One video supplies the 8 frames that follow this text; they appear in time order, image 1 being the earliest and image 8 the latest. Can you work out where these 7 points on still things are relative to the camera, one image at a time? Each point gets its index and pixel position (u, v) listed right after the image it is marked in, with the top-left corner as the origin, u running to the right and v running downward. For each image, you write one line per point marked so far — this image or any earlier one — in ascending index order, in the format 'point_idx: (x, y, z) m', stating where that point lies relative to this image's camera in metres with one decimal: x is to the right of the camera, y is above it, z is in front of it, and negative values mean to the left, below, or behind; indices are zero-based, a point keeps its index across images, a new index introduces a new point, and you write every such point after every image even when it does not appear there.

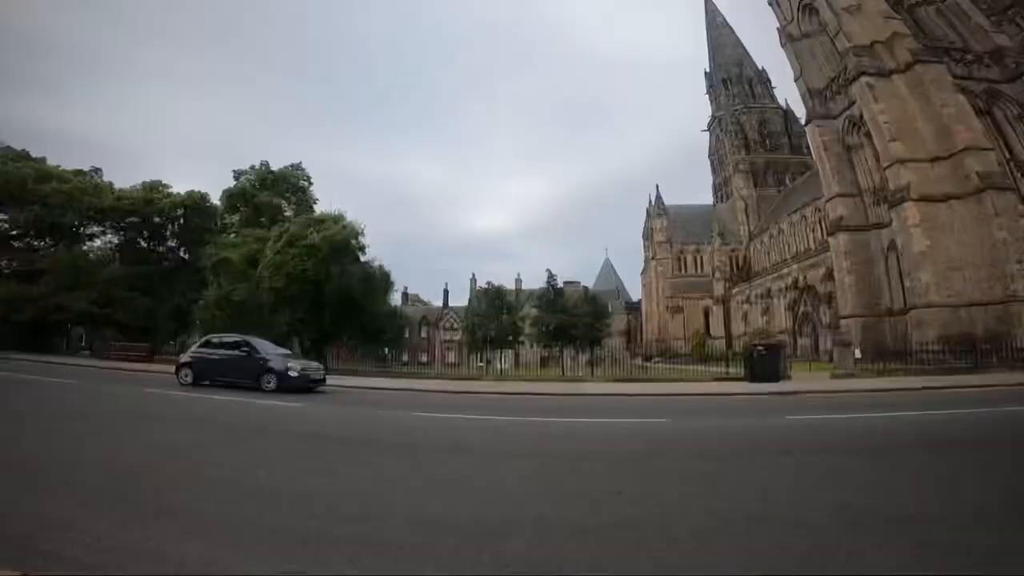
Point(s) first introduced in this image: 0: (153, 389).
0: (-11.5, -3.3, +17.3) m
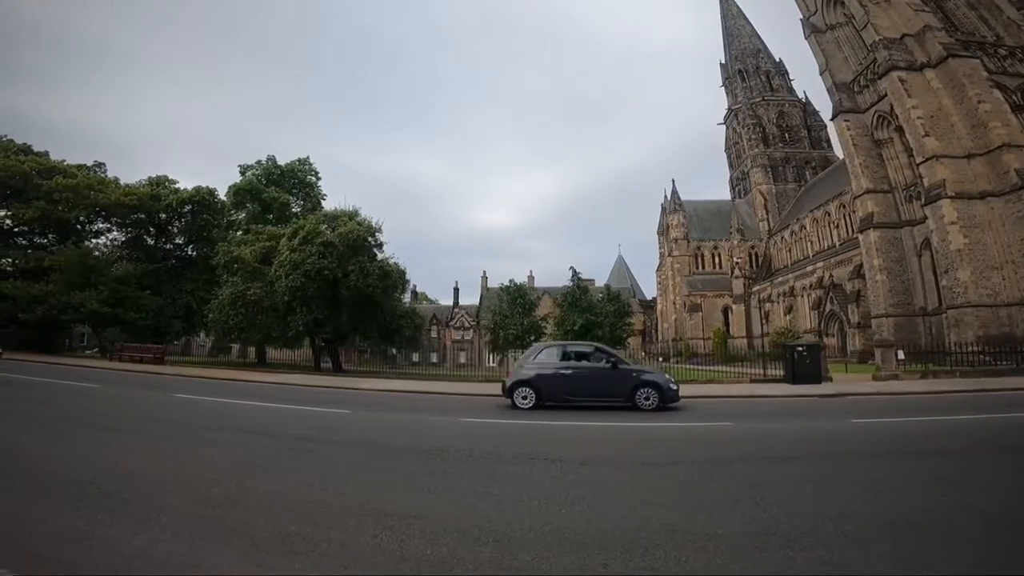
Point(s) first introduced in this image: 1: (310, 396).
0: (-10.4, -3.3, +16.6) m
1: (-6.5, -3.5, +17.3) m
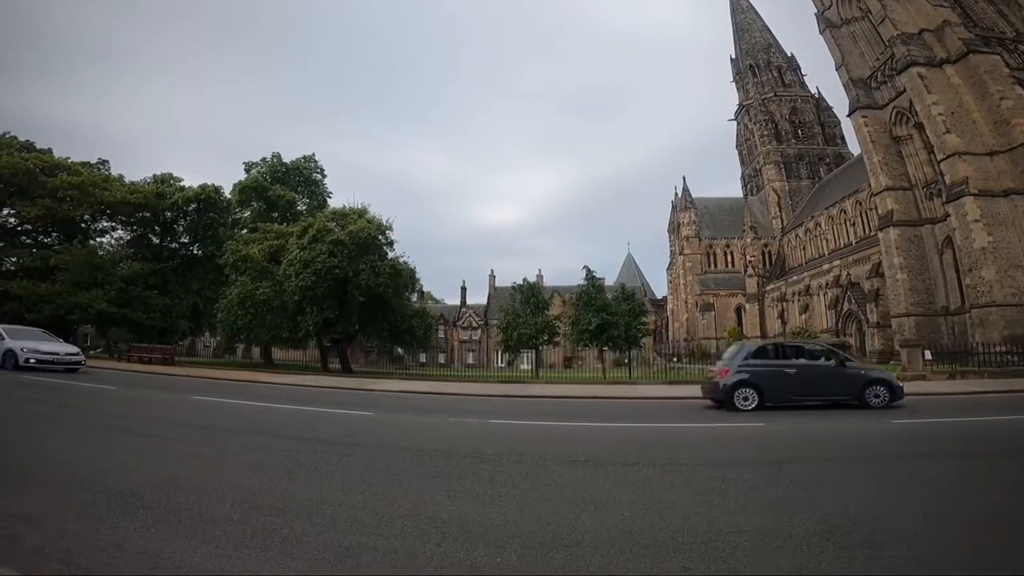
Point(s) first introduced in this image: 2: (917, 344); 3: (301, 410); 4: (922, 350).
0: (-9.7, -3.3, +16.2) m
1: (-5.8, -3.4, +16.9) m
2: (+14.7, -2.0, +19.2) m
3: (-5.3, -3.0, +13.5) m
4: (+14.9, -2.2, +19.0) m
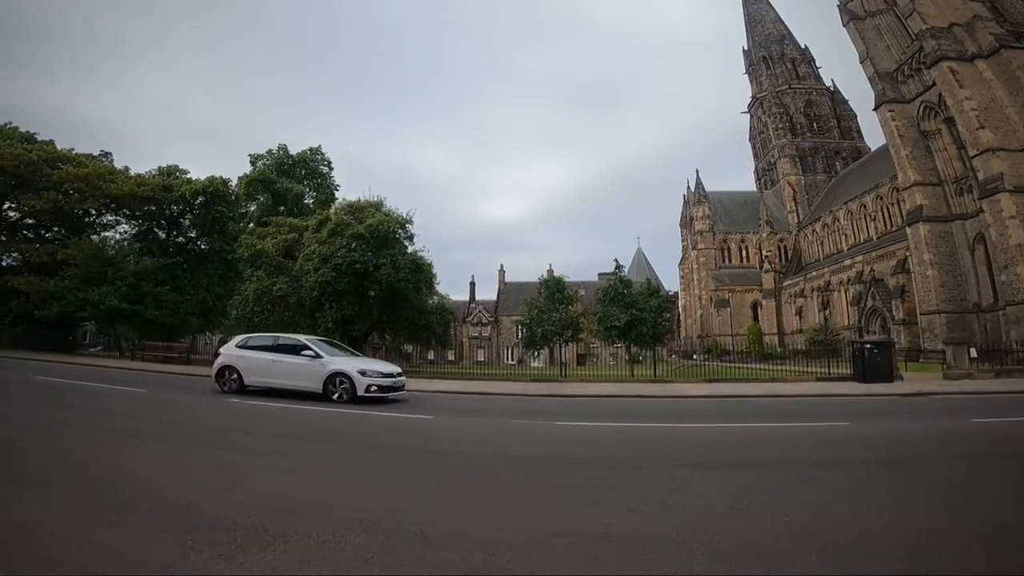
0: (-8.4, -3.2, +15.5) m
1: (-4.5, -3.3, +16.3) m
2: (+16.0, -1.9, +19.0) m
3: (-3.9, -2.9, +12.9) m
4: (+16.1, -2.1, +18.8) m
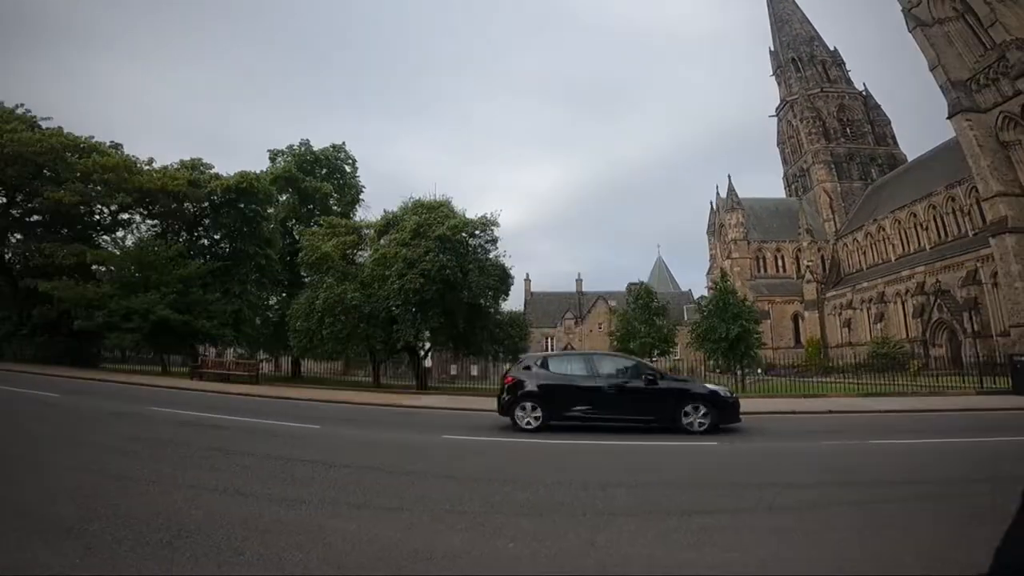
0: (-4.3, -3.3, +13.2) m
1: (-0.5, -3.5, +14.2) m
2: (+19.8, -2.3, +18.4) m
3: (+0.3, -3.1, +10.9) m
4: (+19.9, -2.6, +18.3) m
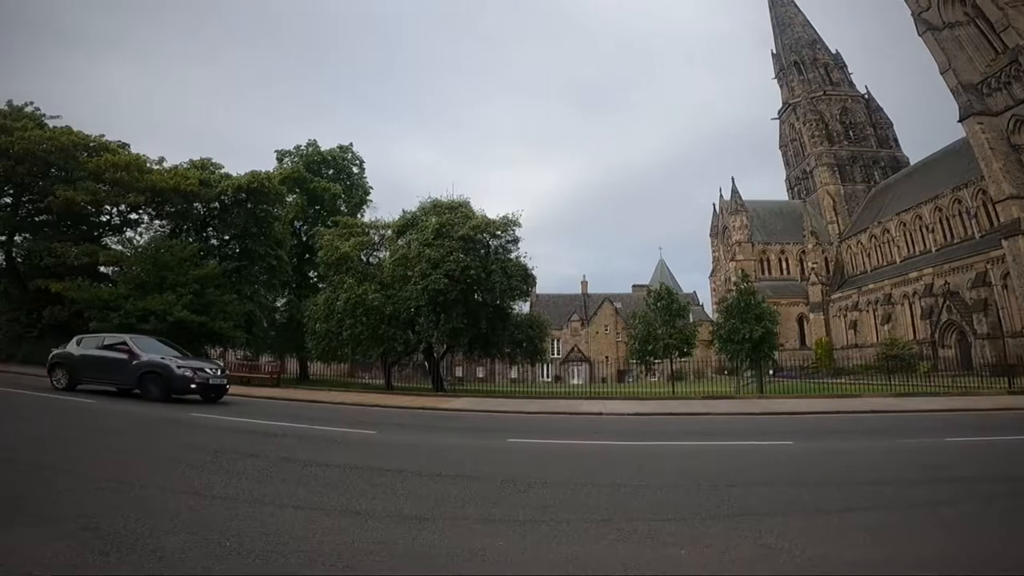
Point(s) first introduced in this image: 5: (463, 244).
0: (-3.3, -3.3, +12.9) m
1: (+0.5, -3.5, +14.0) m
2: (+20.6, -2.4, +18.6) m
3: (+1.4, -3.1, +10.7) m
4: (+20.8, -2.6, +18.4) m
5: (-1.8, +1.6, +19.1) m
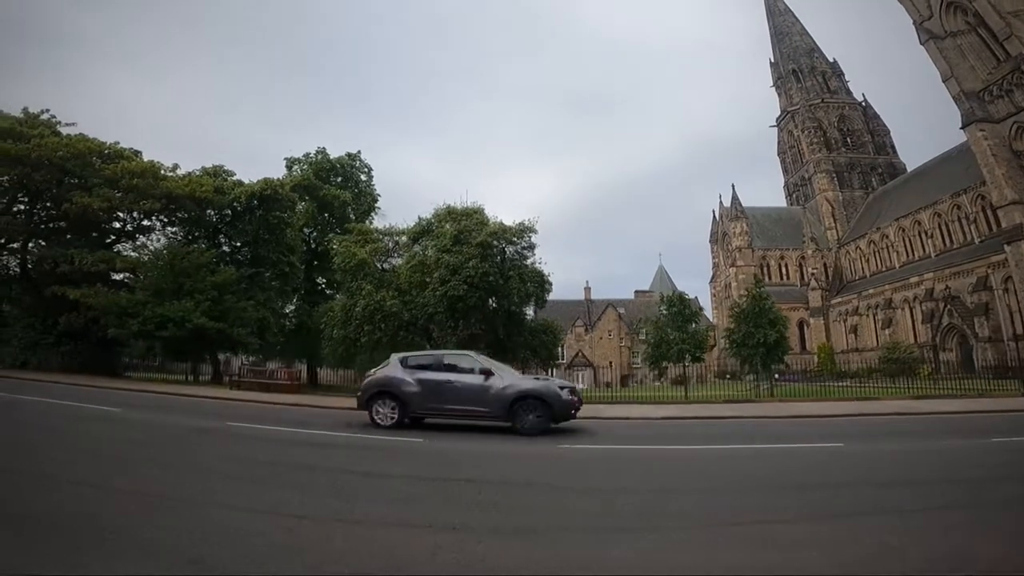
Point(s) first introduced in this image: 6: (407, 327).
0: (-2.6, -3.5, +13.0) m
1: (+1.2, -3.7, +14.2) m
2: (+21.3, -2.5, +19.1) m
3: (+2.1, -3.2, +11.0) m
4: (+21.4, -2.8, +18.9) m
5: (-1.2, +1.4, +19.3) m
6: (-4.2, -1.5, +19.7) m
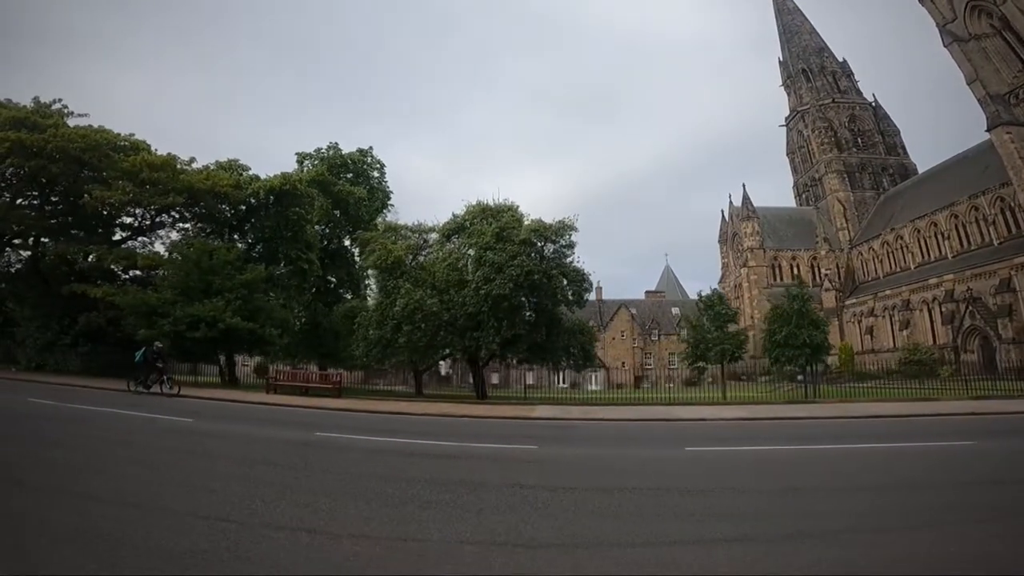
0: (-0.9, -3.4, +12.4) m
1: (+2.8, -3.7, +13.7) m
2: (+22.8, -2.6, +19.1) m
3: (+3.9, -3.2, +10.4) m
4: (+22.9, -2.8, +19.0) m
5: (+0.3, +1.4, +18.7) m
6: (-2.7, -1.4, +19.0) m
